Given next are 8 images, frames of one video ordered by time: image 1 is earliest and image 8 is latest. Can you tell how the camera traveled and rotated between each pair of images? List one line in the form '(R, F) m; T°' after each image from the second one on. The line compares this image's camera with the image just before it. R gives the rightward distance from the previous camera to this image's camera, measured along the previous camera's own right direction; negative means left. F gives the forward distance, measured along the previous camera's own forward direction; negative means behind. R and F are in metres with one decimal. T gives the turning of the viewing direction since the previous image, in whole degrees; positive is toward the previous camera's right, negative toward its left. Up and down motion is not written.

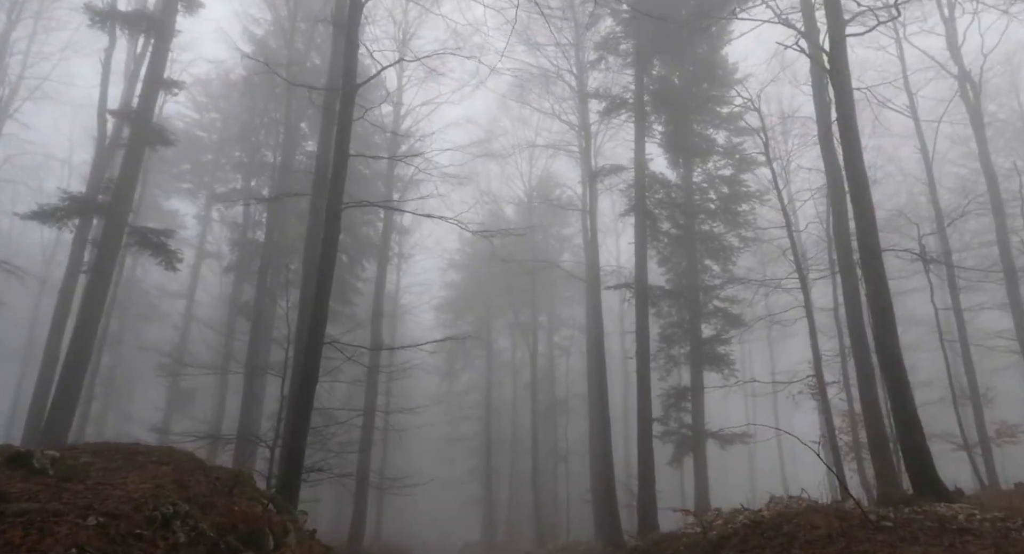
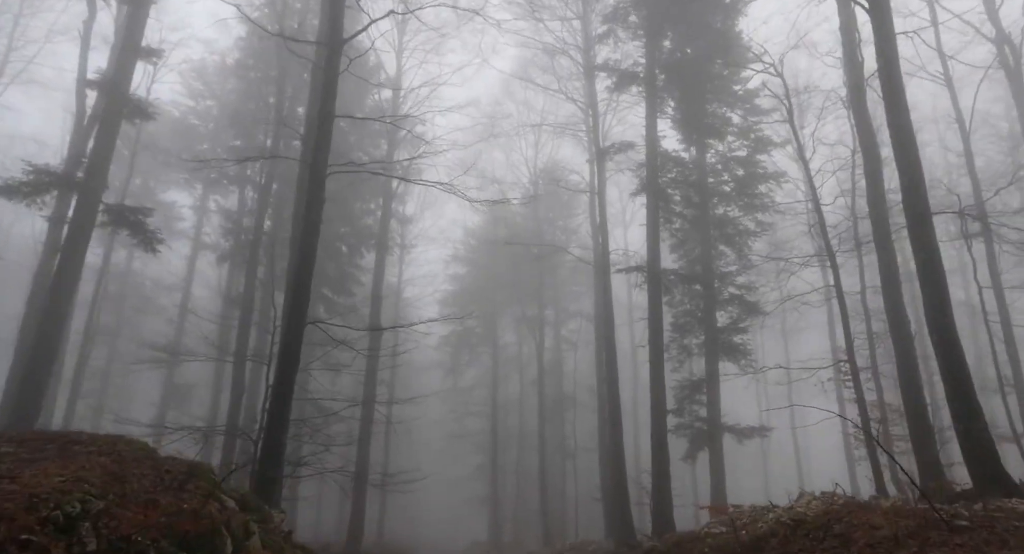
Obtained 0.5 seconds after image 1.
(0.0, +1.0) m; 0°
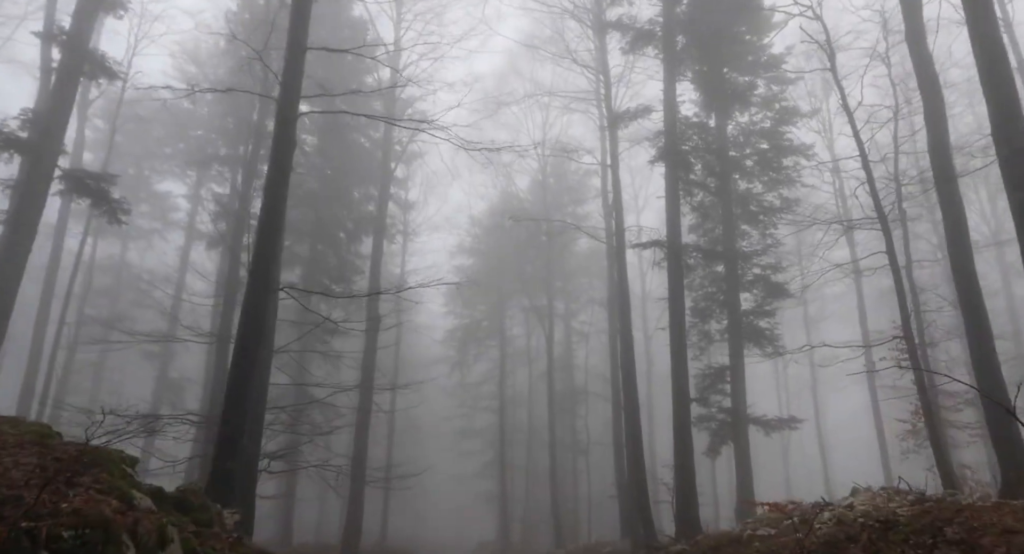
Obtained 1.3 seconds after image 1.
(0.0, +1.4) m; -1°
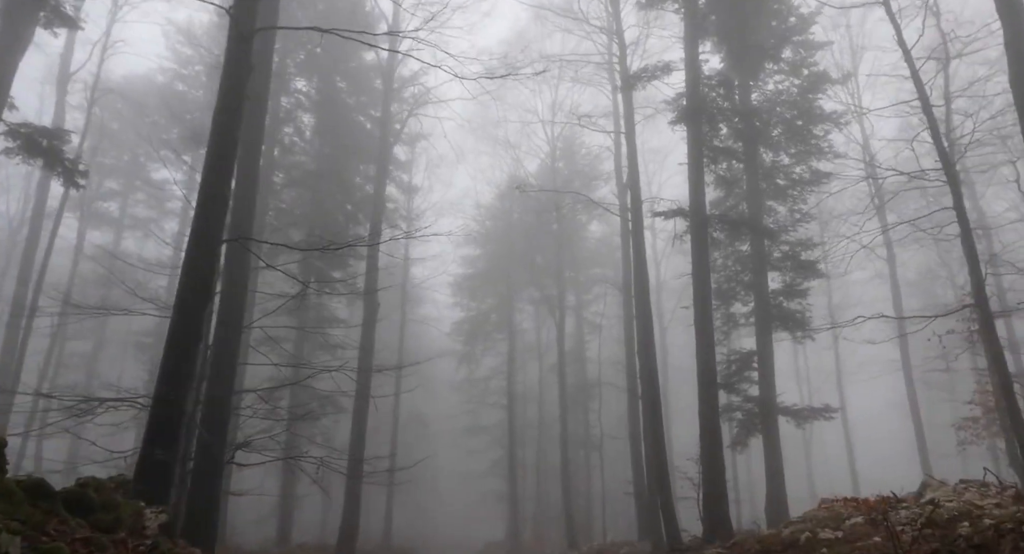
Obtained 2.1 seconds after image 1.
(0.0, +1.4) m; -1°
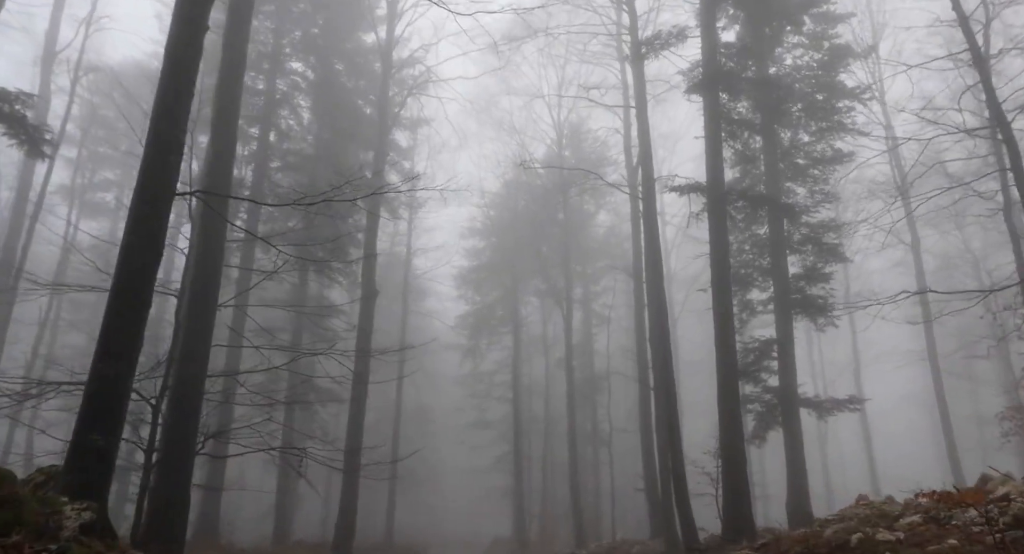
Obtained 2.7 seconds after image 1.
(0.0, +0.9) m; 0°
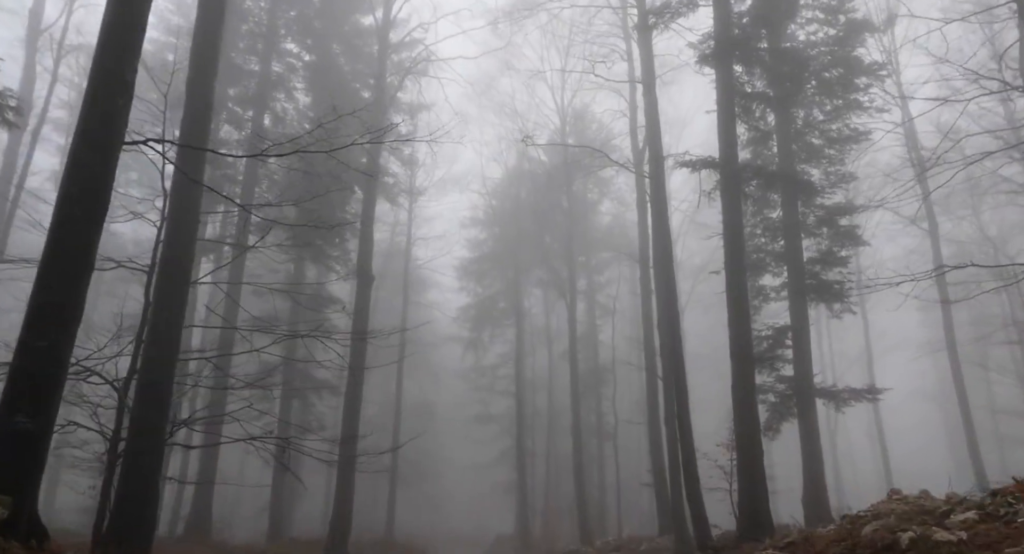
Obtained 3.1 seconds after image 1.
(0.0, +0.7) m; 0°
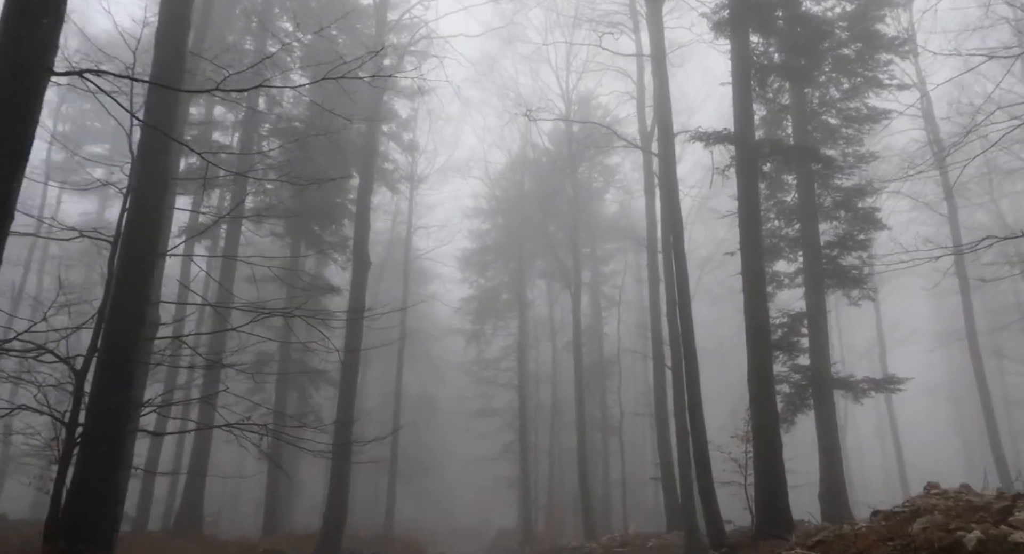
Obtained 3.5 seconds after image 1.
(0.0, +0.7) m; 0°
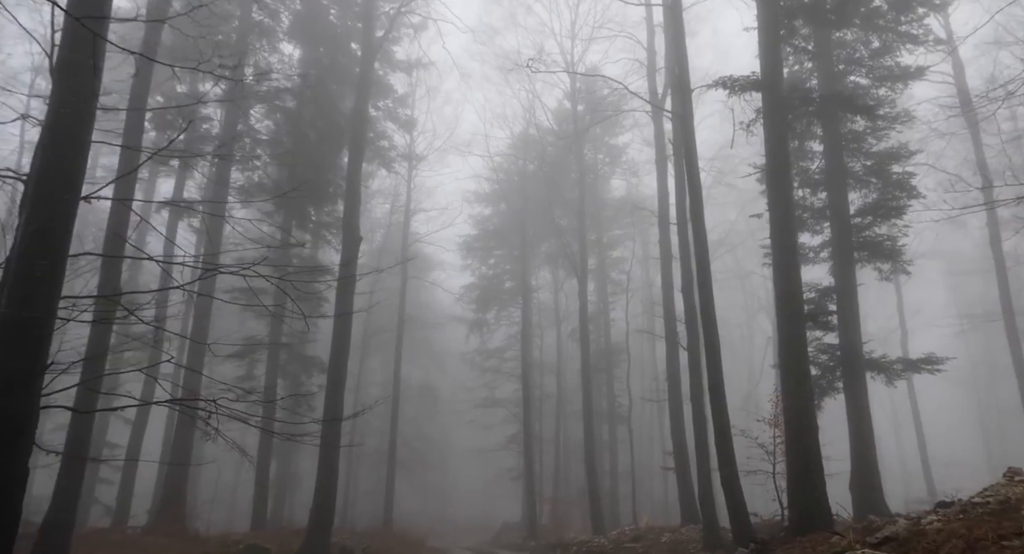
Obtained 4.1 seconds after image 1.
(0.0, +1.1) m; 0°
